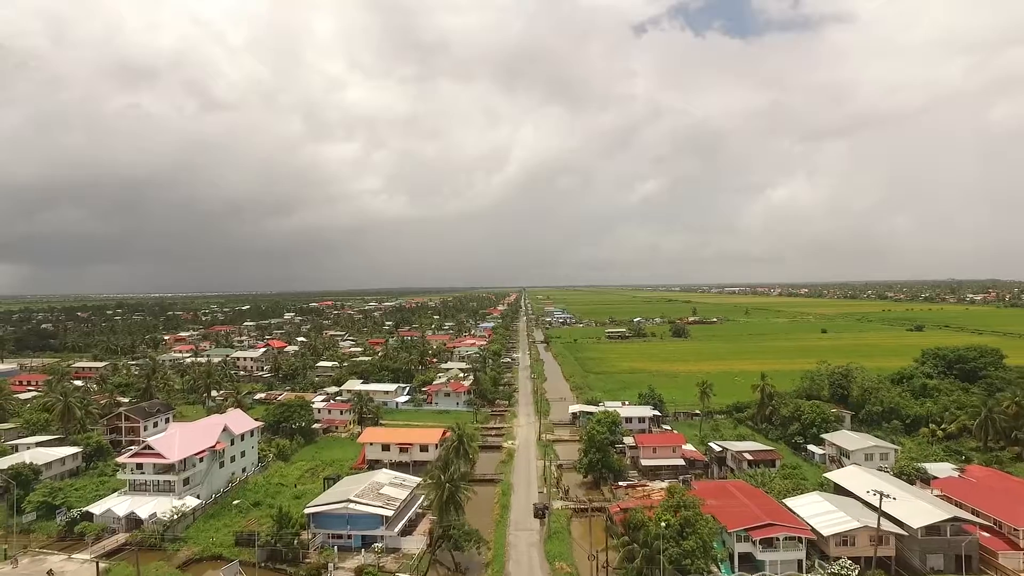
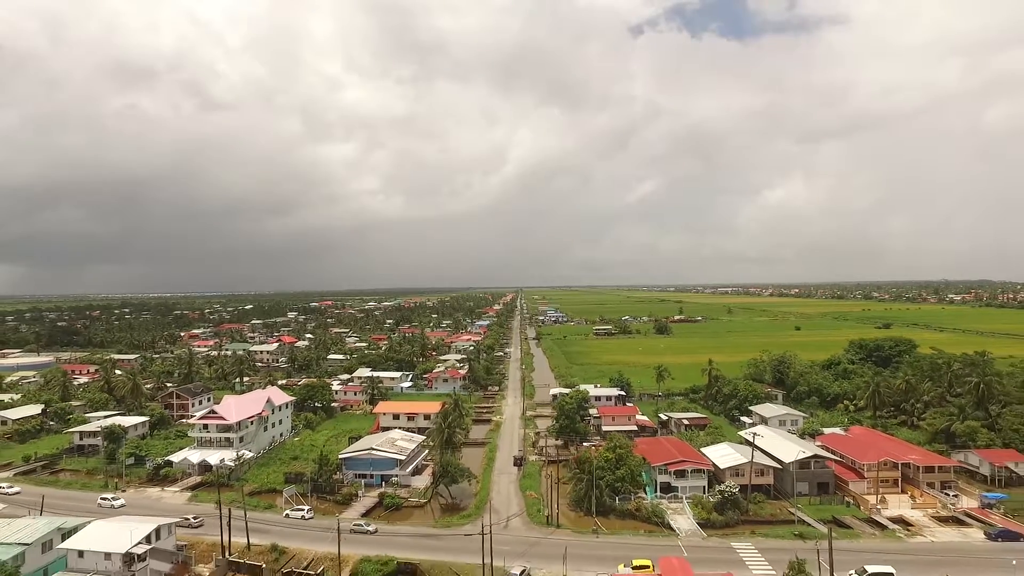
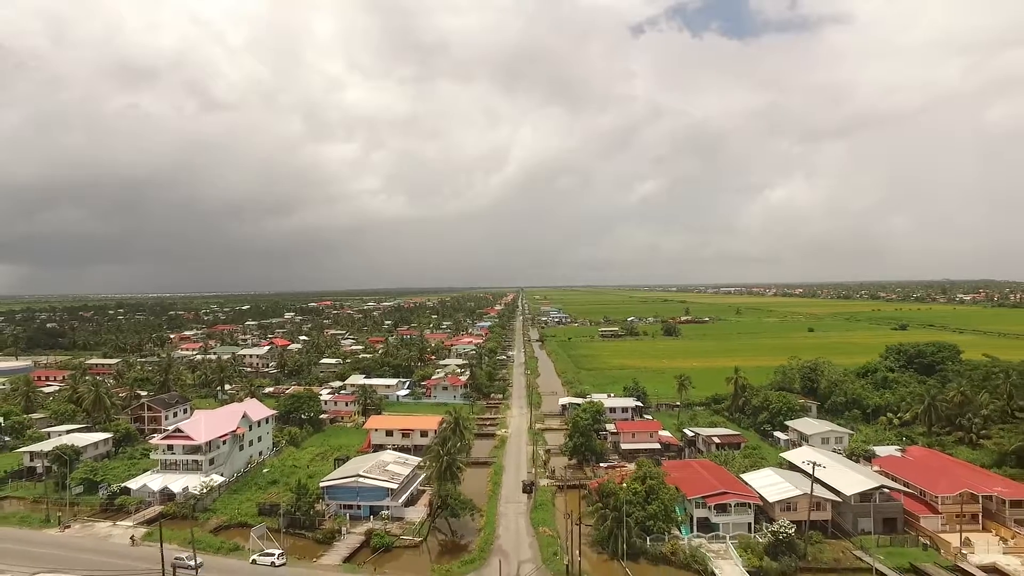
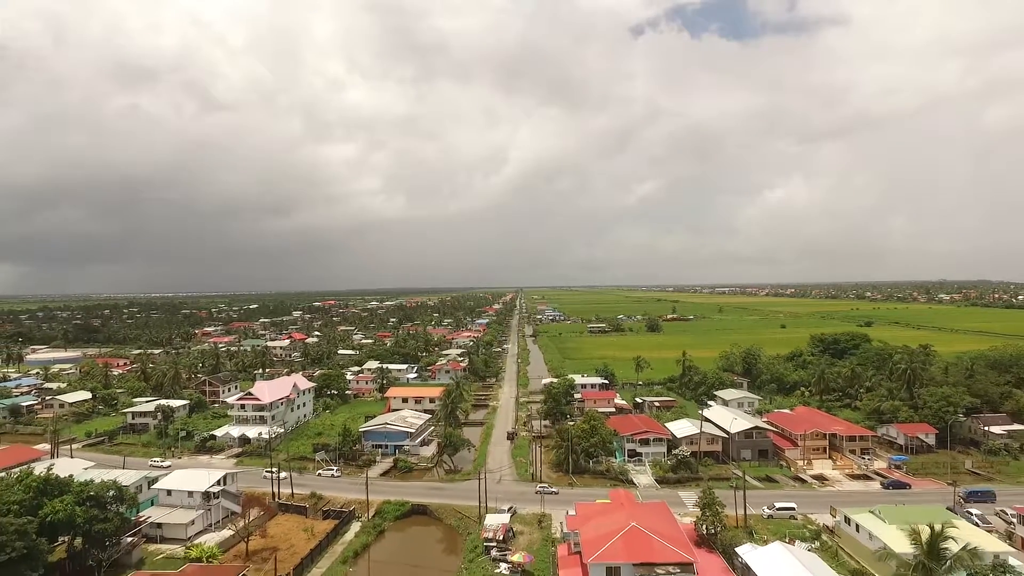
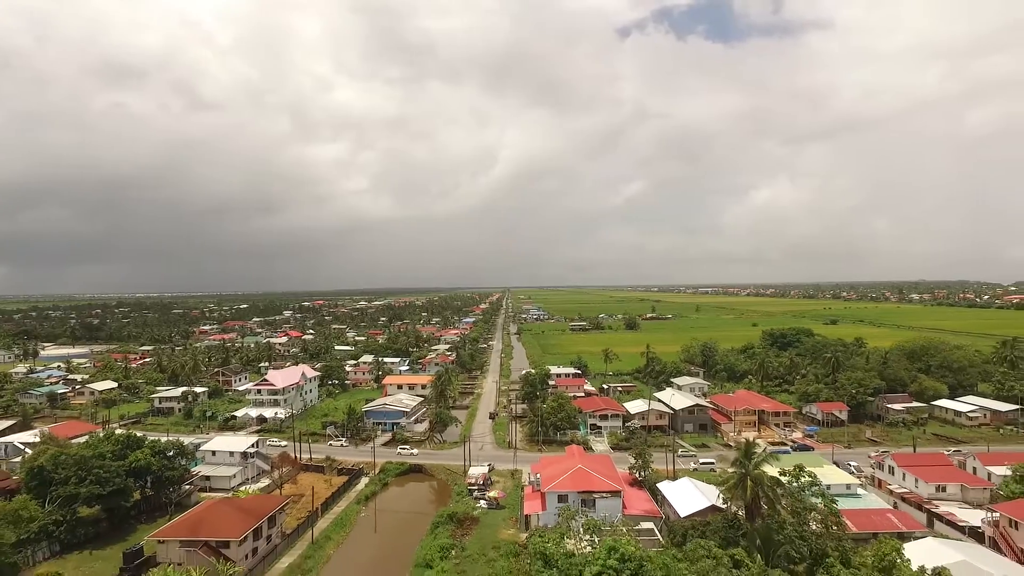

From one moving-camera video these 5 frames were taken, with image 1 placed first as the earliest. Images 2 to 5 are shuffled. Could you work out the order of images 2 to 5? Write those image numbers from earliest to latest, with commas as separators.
3, 2, 4, 5
